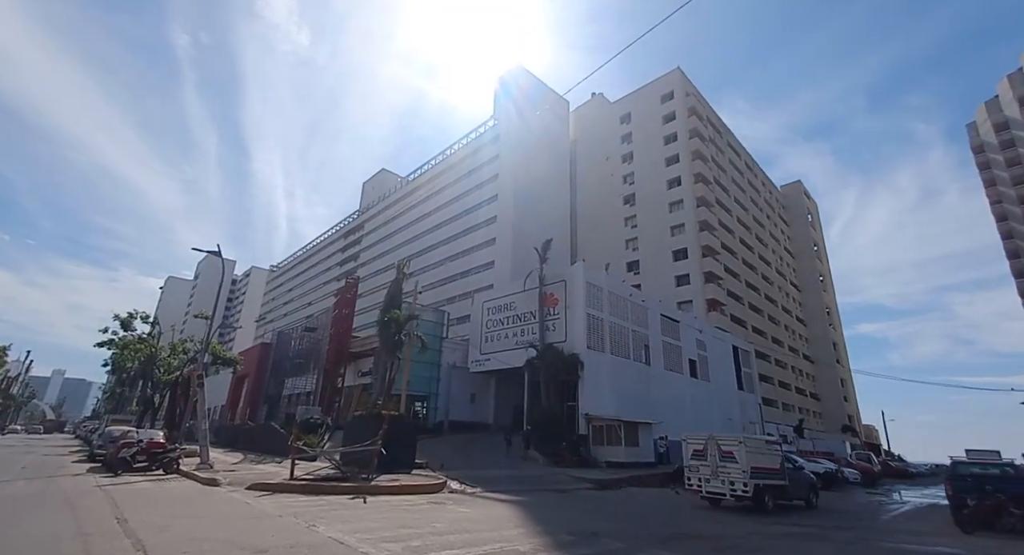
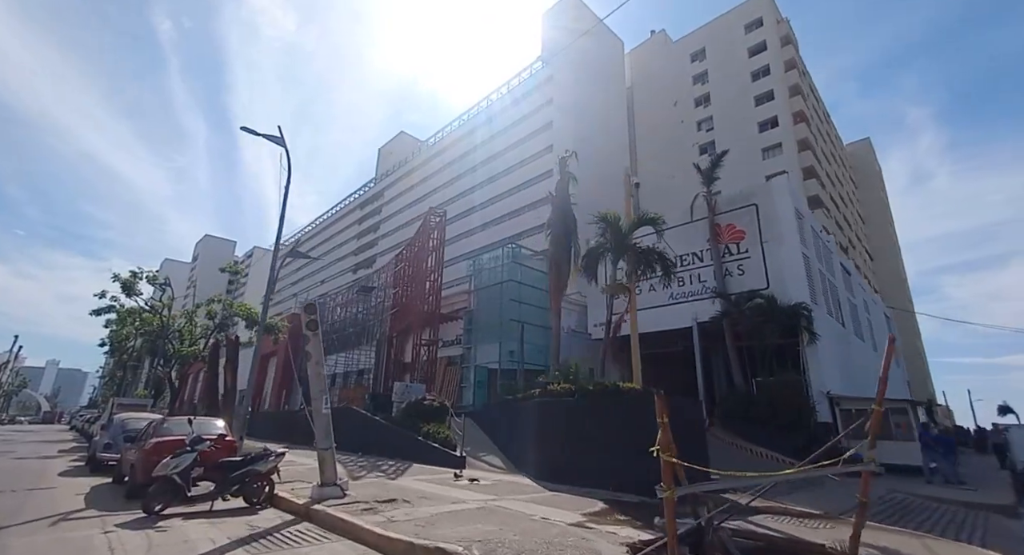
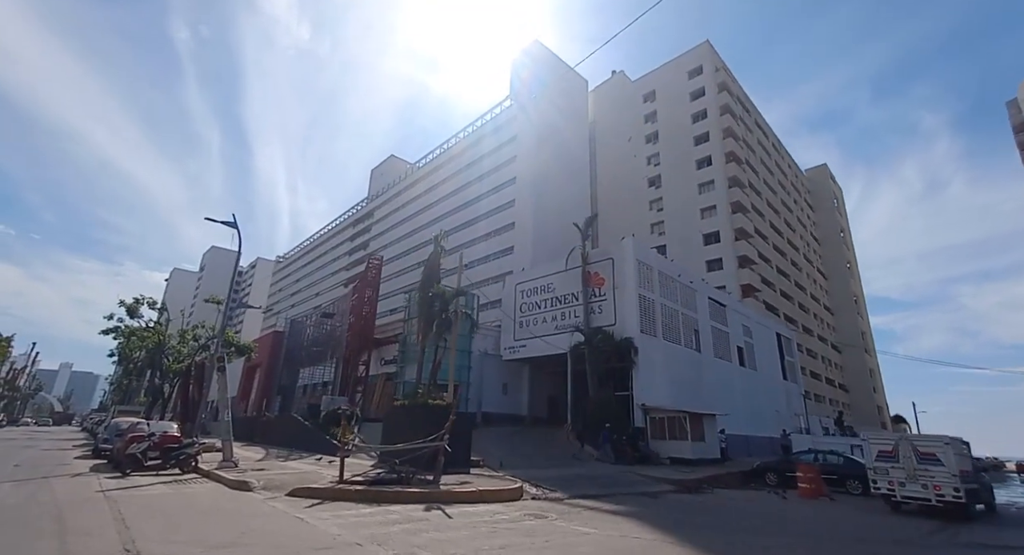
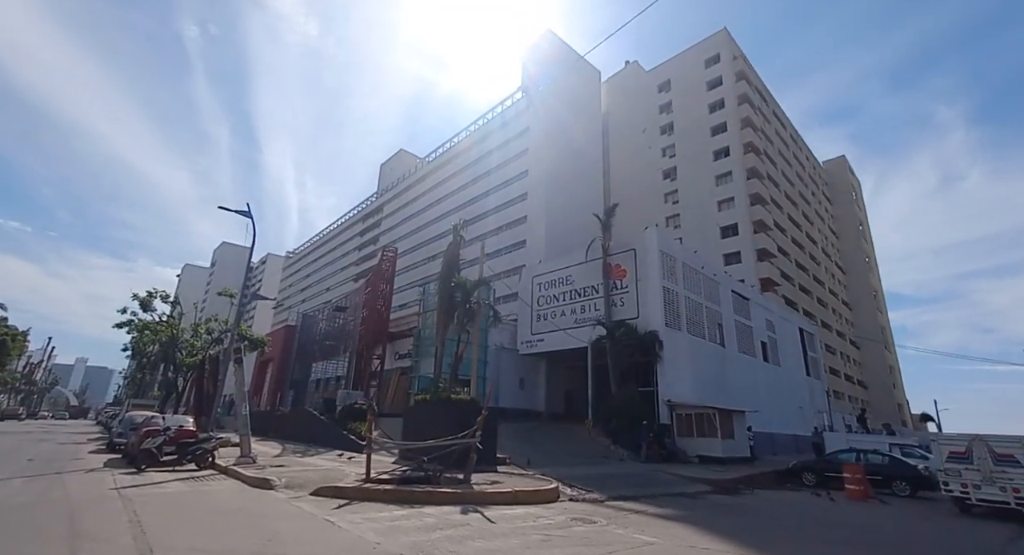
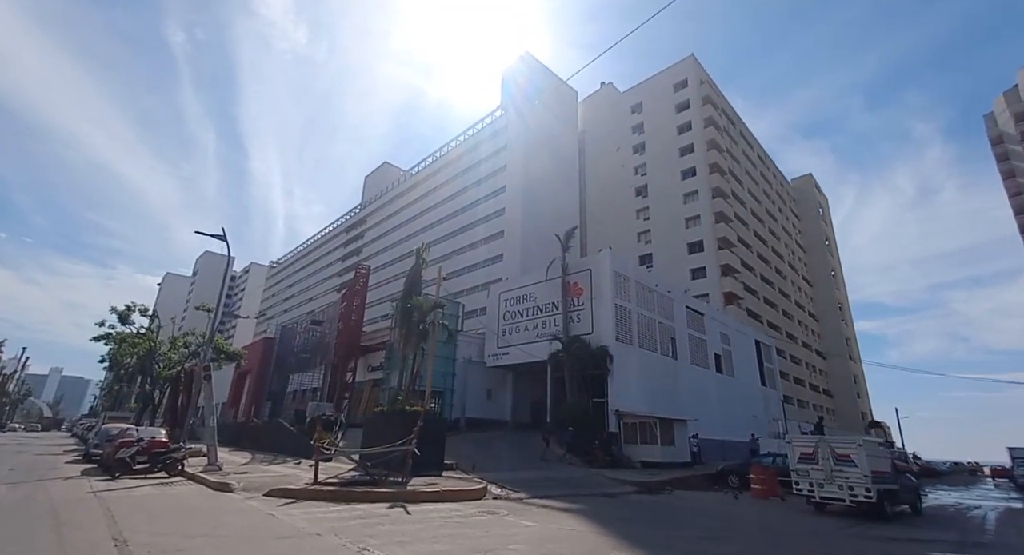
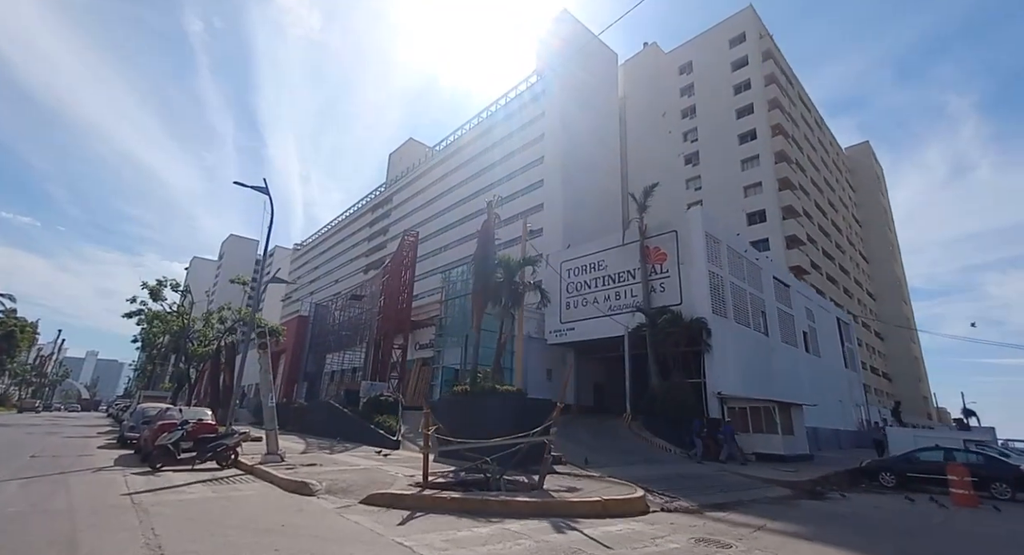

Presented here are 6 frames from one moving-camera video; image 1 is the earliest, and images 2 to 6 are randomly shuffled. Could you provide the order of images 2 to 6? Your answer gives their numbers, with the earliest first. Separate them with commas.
5, 3, 4, 6, 2
